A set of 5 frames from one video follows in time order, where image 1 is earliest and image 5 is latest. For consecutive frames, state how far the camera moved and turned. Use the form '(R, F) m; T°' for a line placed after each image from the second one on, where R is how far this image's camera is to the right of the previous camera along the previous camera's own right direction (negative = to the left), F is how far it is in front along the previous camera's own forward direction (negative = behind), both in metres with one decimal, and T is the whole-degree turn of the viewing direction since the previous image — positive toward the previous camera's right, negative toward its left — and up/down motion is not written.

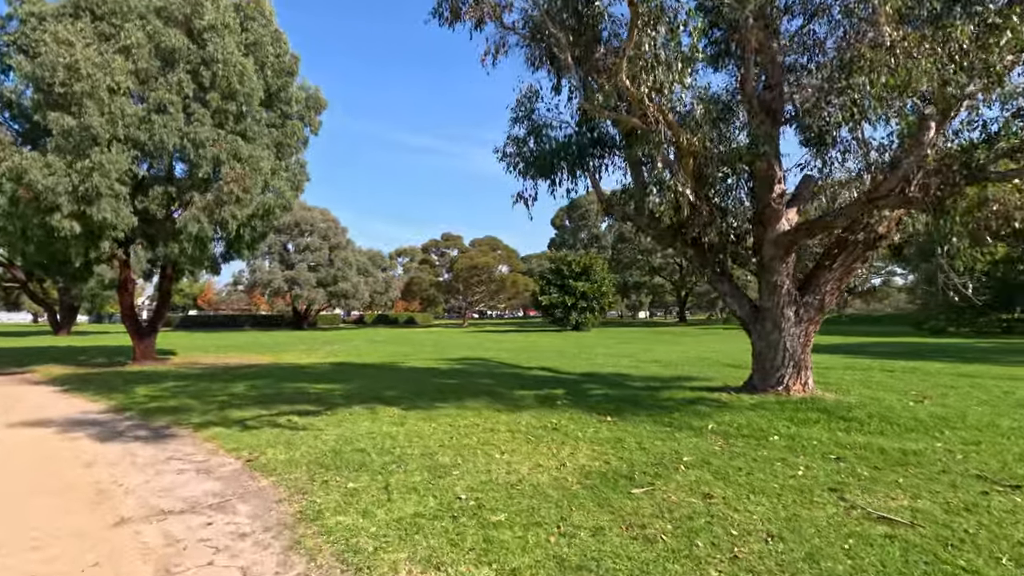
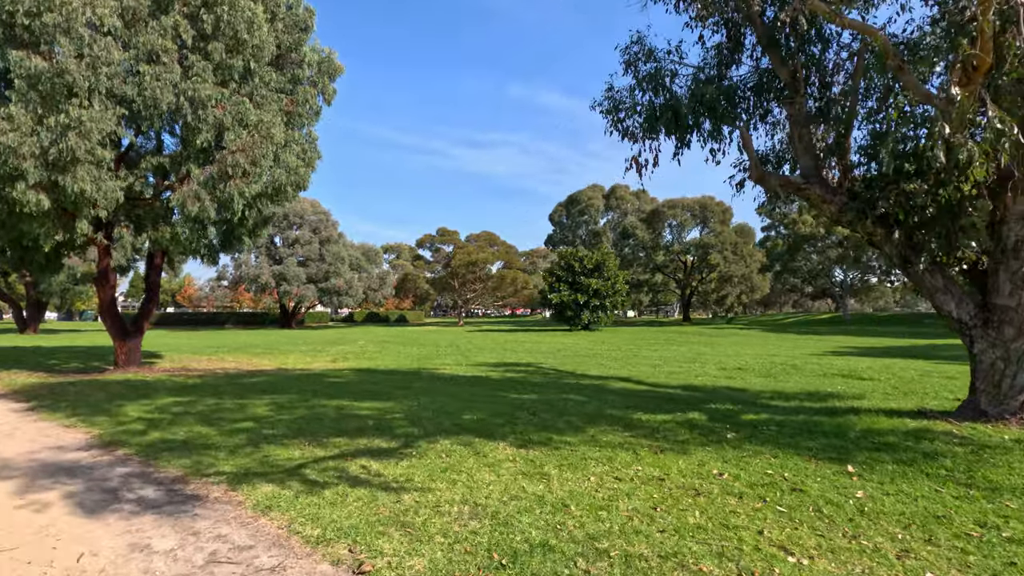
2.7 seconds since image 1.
(-2.5, +3.0) m; +2°
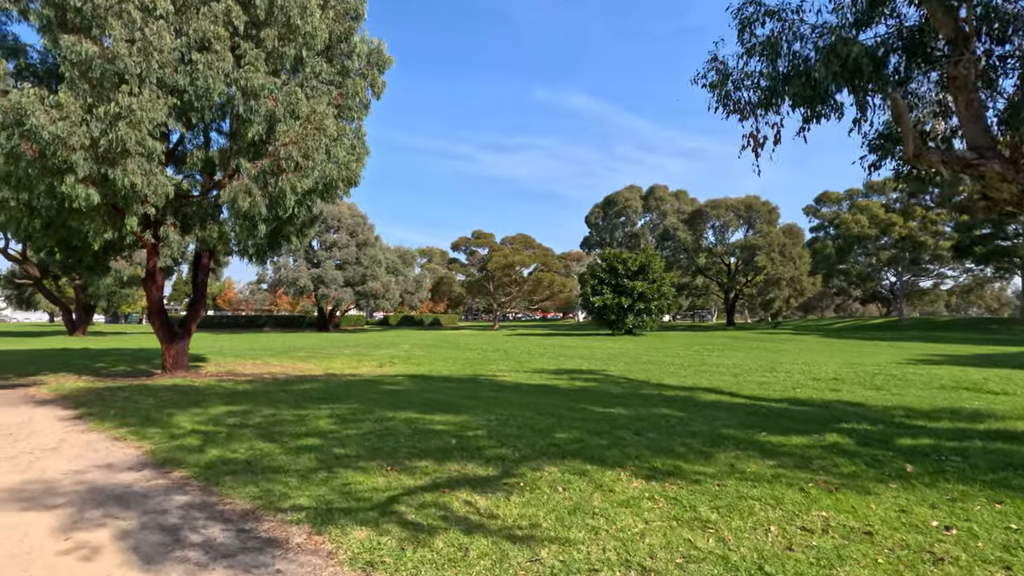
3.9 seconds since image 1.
(-1.1, +1.3) m; -3°
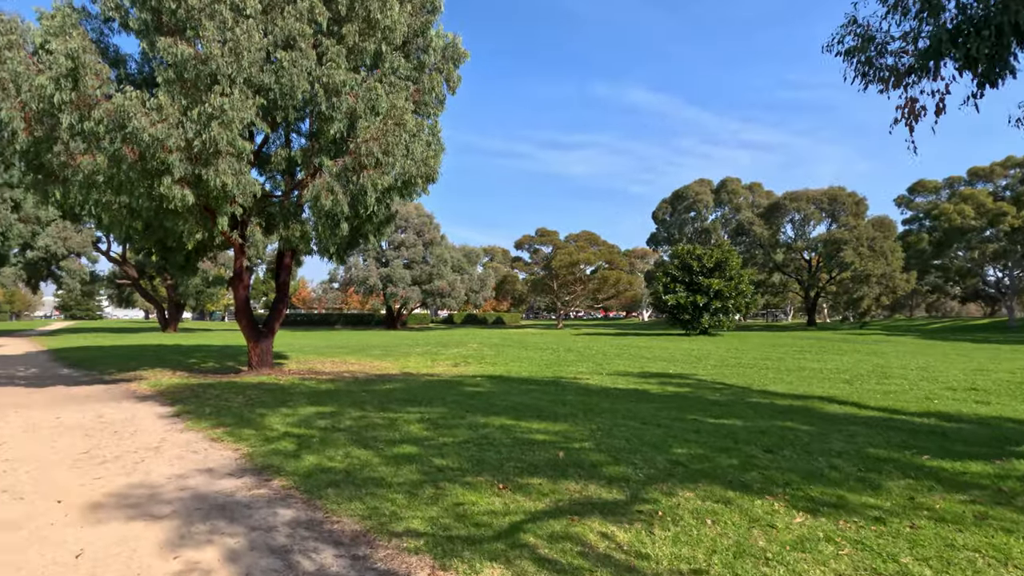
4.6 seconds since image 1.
(-0.7, +0.7) m; -6°
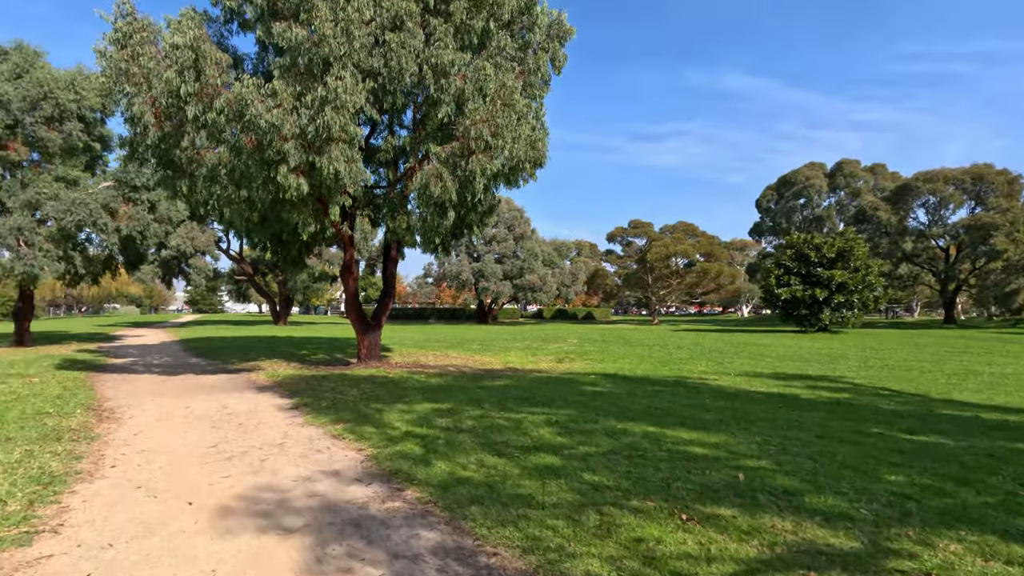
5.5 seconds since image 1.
(-0.9, +1.1) m; -9°
